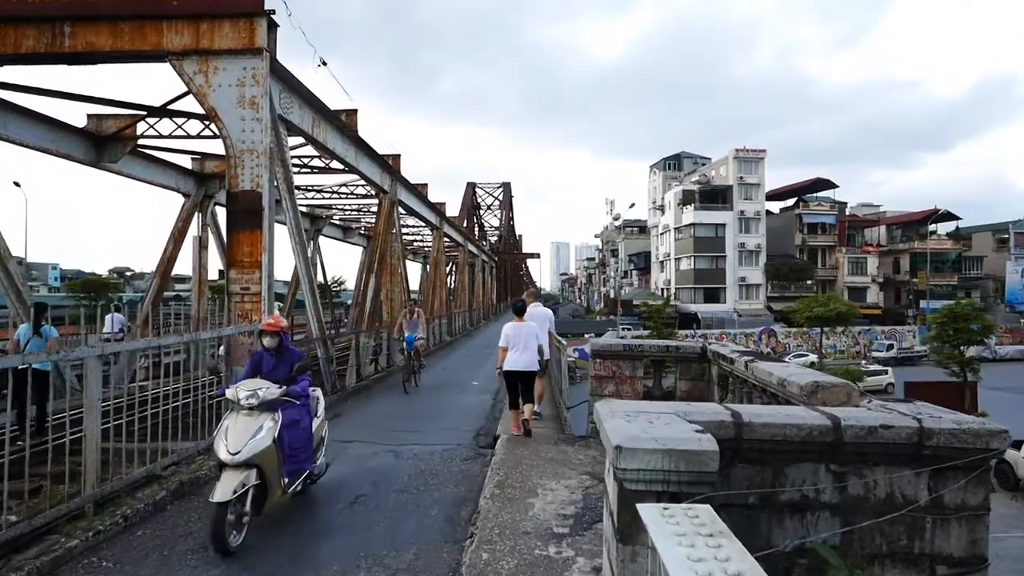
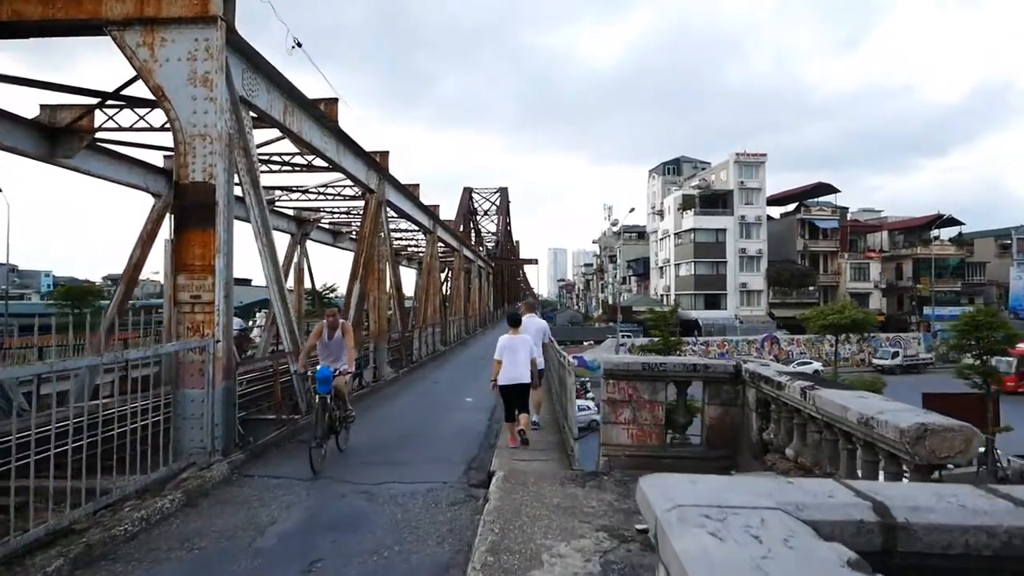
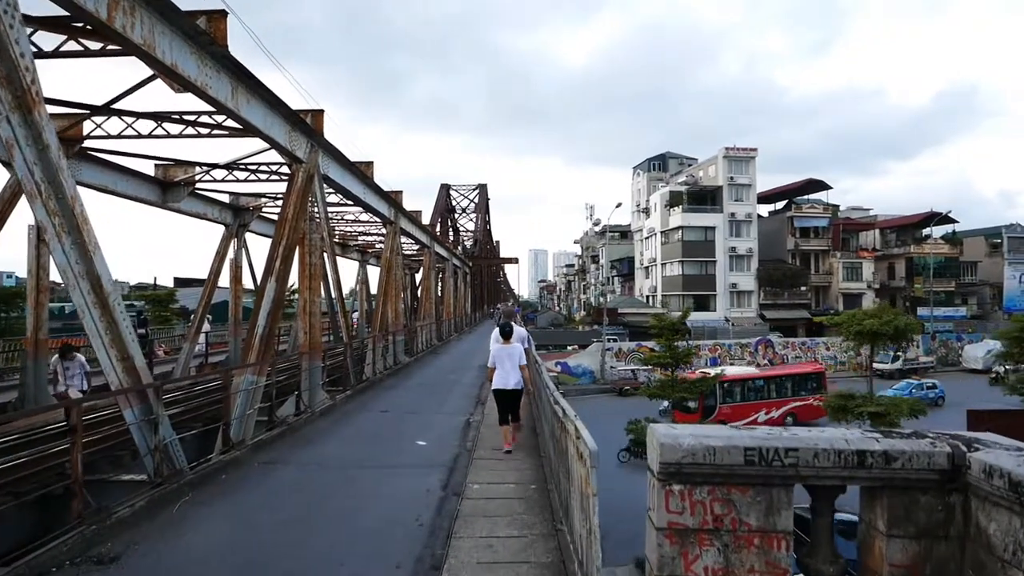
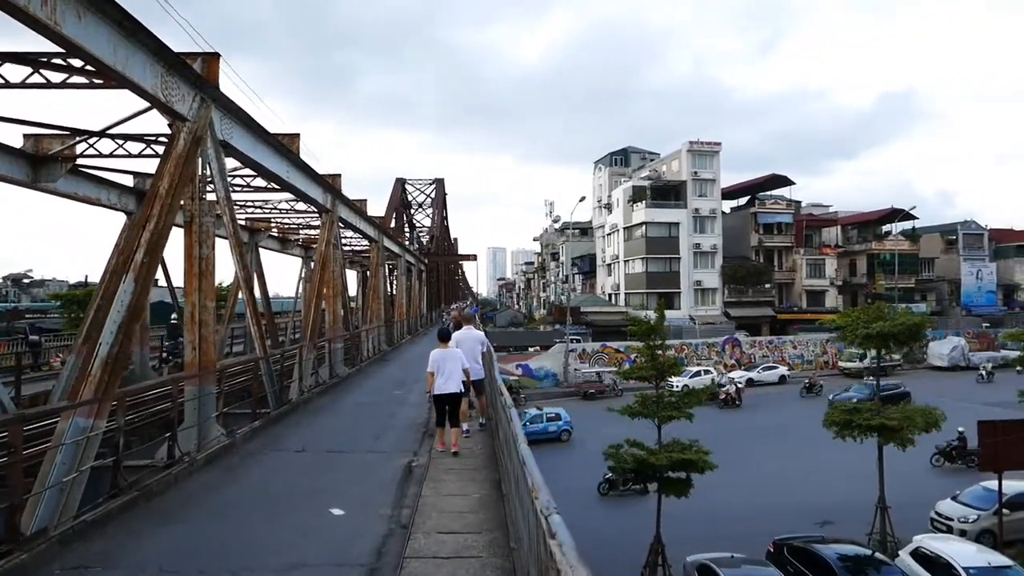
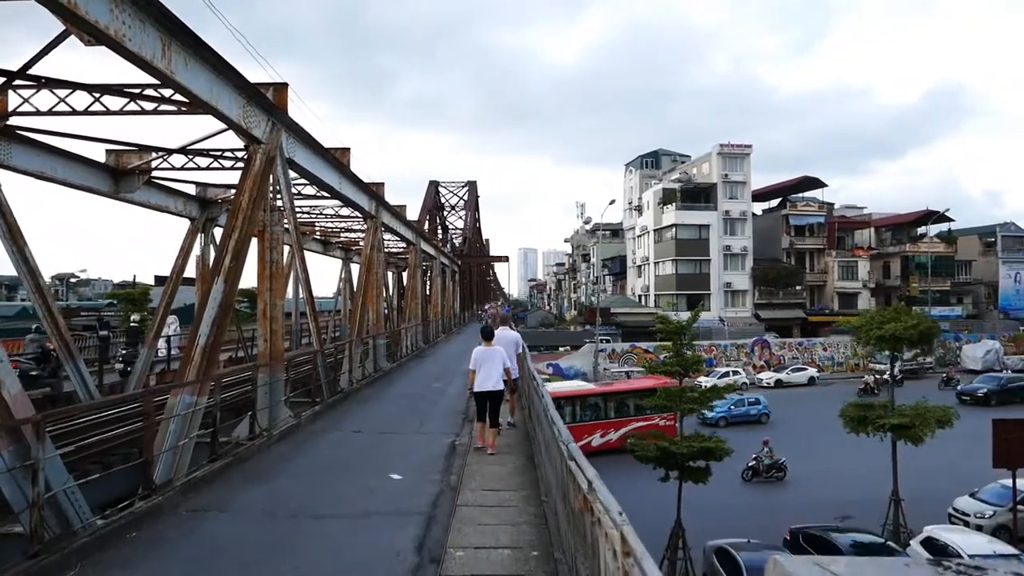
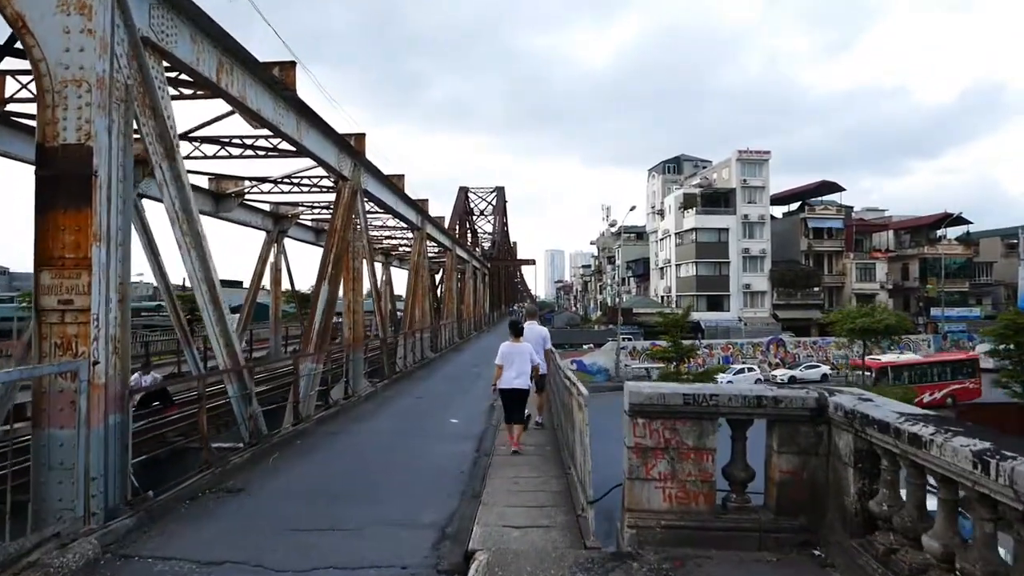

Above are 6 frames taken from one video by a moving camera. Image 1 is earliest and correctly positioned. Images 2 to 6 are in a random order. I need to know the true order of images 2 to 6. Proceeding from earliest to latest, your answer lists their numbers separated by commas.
2, 6, 3, 5, 4
